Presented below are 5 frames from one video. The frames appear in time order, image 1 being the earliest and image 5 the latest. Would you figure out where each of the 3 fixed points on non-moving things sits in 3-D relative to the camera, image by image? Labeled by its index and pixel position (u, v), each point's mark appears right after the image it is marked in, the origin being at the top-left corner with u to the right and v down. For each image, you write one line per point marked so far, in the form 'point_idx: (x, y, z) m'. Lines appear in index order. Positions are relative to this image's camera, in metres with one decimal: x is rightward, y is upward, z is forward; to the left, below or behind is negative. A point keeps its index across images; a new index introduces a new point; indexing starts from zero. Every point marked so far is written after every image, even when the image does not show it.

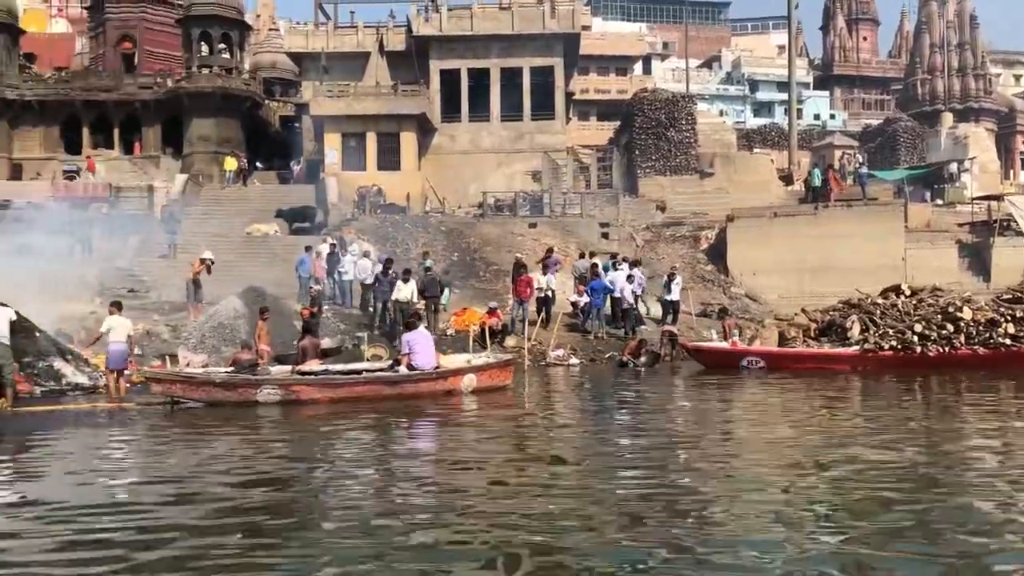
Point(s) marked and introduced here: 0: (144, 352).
0: (-6.4, -1.1, +16.2) m
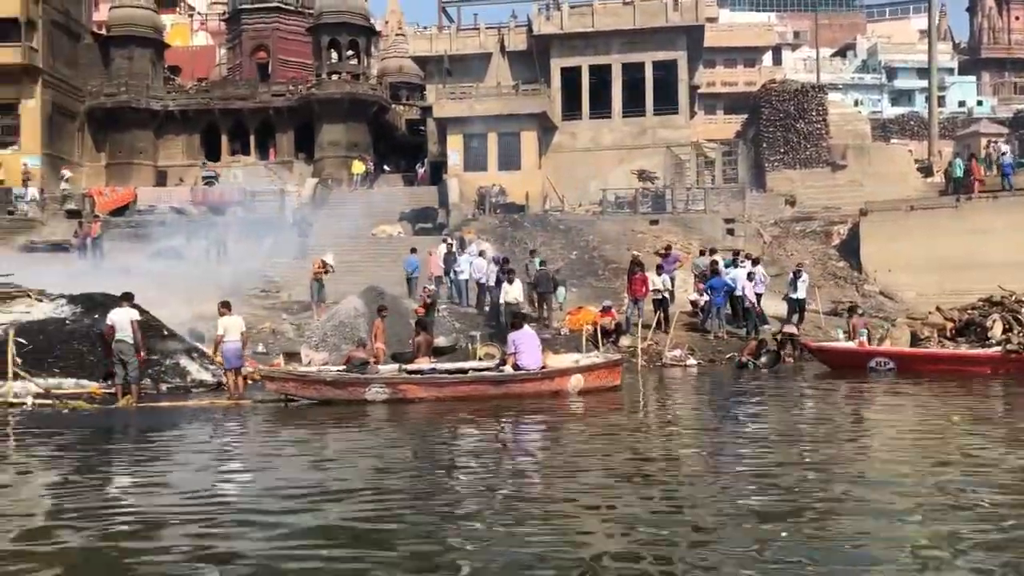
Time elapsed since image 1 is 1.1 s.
0: (-4.4, -1.1, +16.8) m
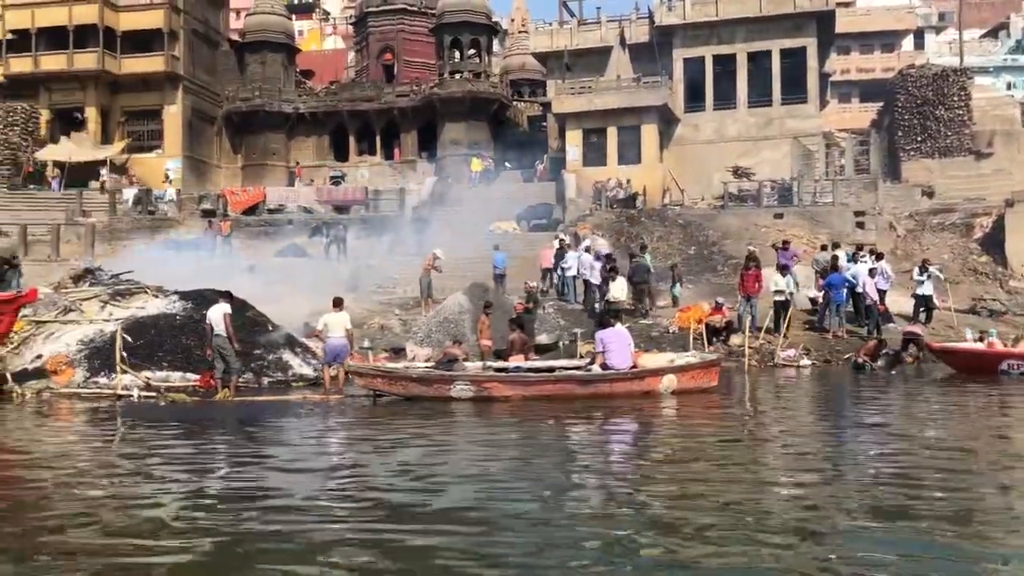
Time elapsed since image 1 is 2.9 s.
0: (-2.5, -1.0, +17.0) m
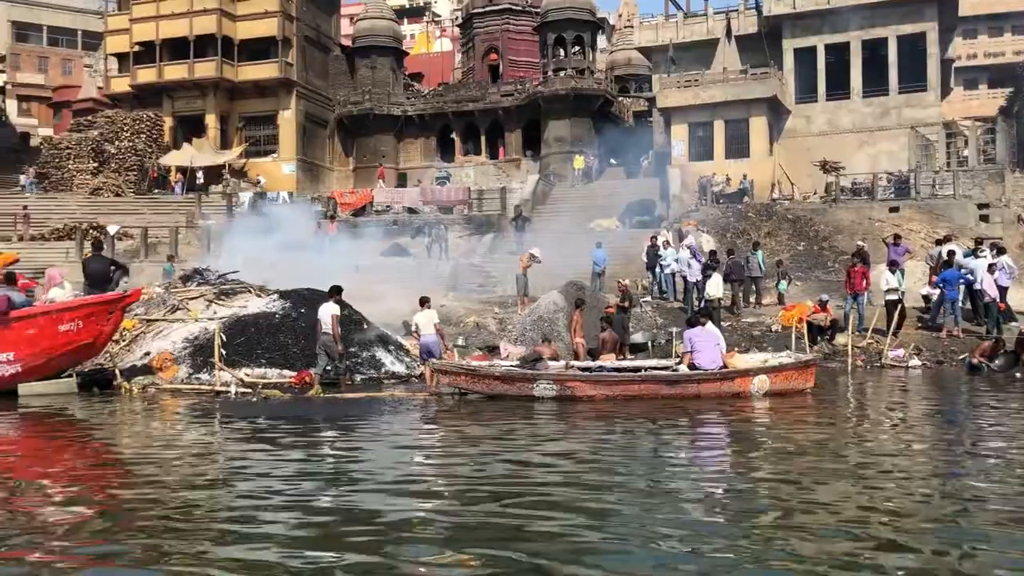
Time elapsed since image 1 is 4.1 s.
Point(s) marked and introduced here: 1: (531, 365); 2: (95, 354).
0: (-0.8, -1.0, +17.1) m
1: (+0.3, -1.0, +12.3) m
2: (-5.8, -0.9, +12.9) m
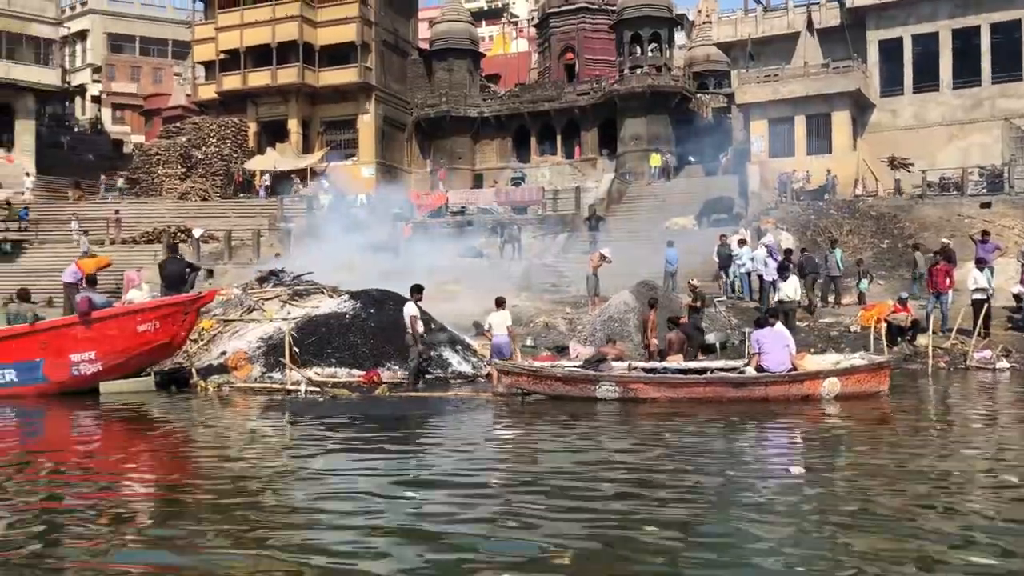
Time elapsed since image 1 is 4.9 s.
0: (+0.5, -1.0, +17.1) m
1: (+1.1, -1.0, +12.2) m
2: (-4.8, -0.9, +13.3) m
